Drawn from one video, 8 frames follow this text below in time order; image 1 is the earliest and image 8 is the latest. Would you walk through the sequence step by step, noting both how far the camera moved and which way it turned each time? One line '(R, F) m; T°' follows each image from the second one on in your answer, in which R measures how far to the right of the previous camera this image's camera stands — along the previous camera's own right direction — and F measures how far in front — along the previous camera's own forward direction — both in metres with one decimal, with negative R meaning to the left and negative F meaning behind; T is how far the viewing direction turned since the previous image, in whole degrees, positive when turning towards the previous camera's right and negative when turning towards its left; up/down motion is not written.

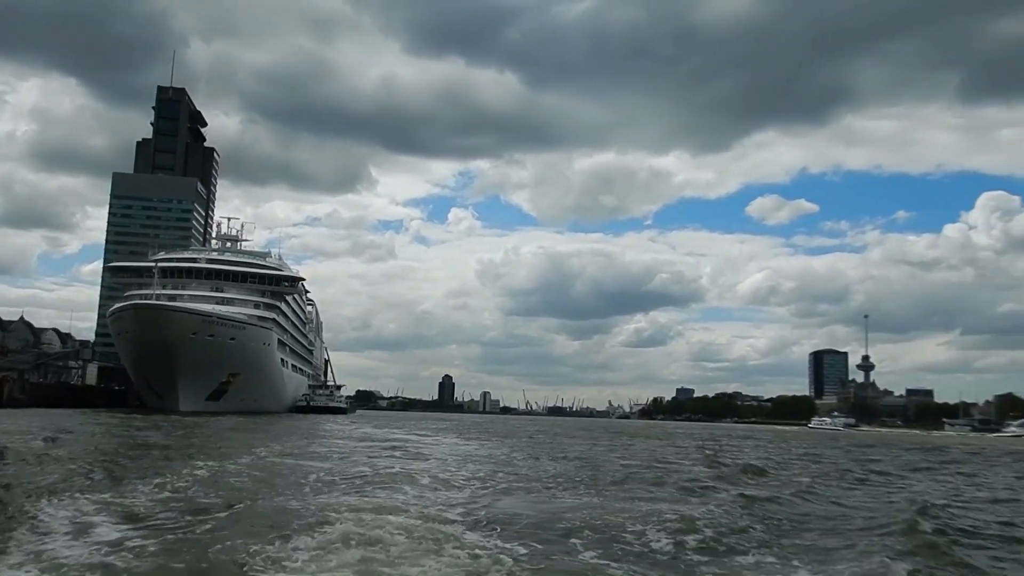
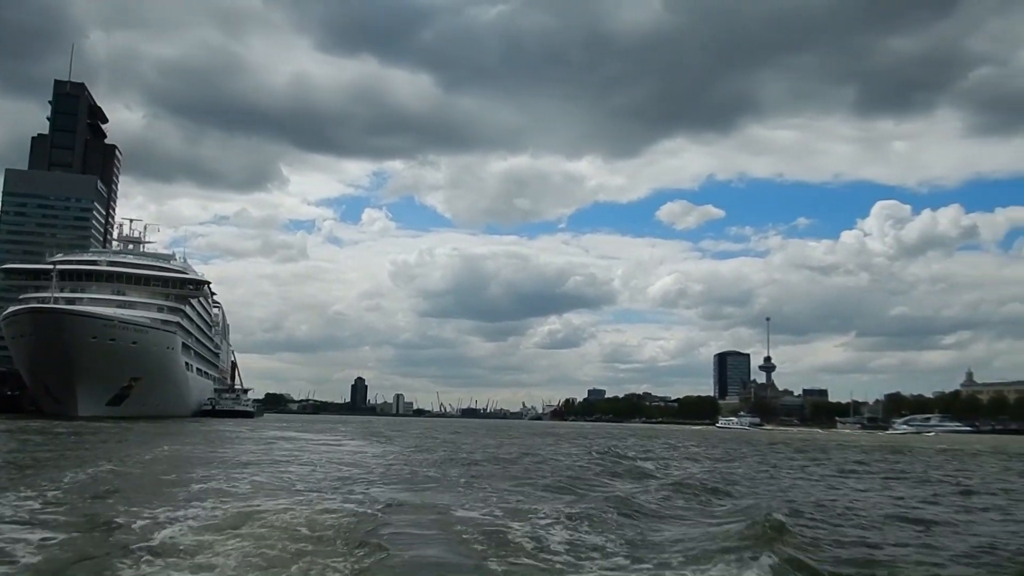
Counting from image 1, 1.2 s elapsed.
(-3.5, +0.6) m; +6°
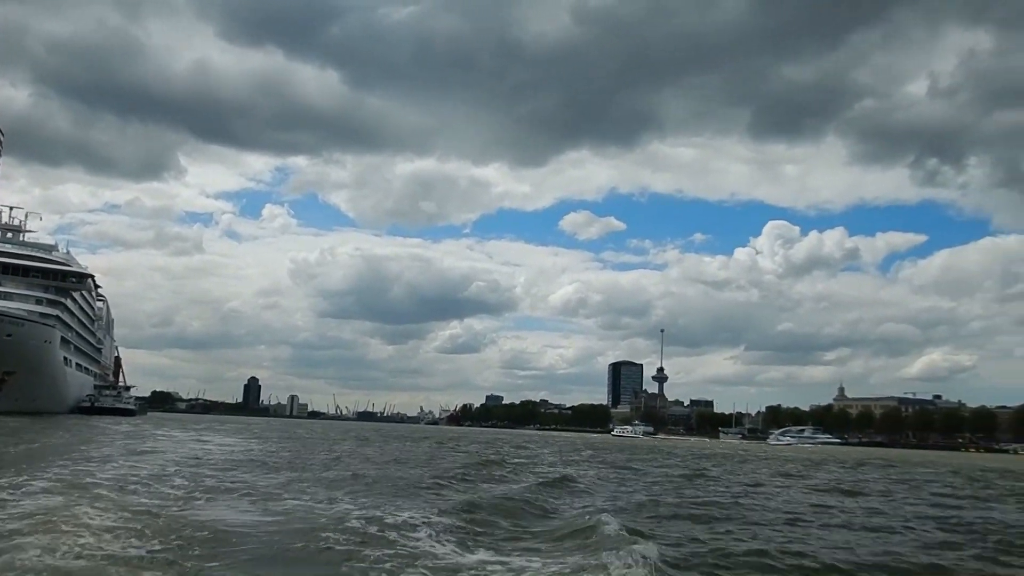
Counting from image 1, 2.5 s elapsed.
(-0.1, -3.7) m; +7°
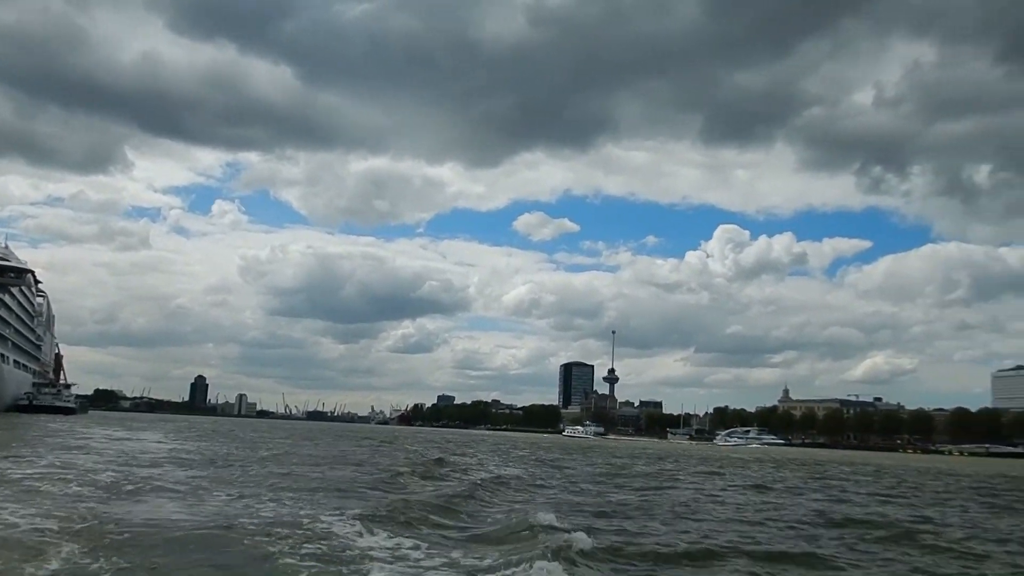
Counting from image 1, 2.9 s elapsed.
(-5.1, +2.0) m; +3°
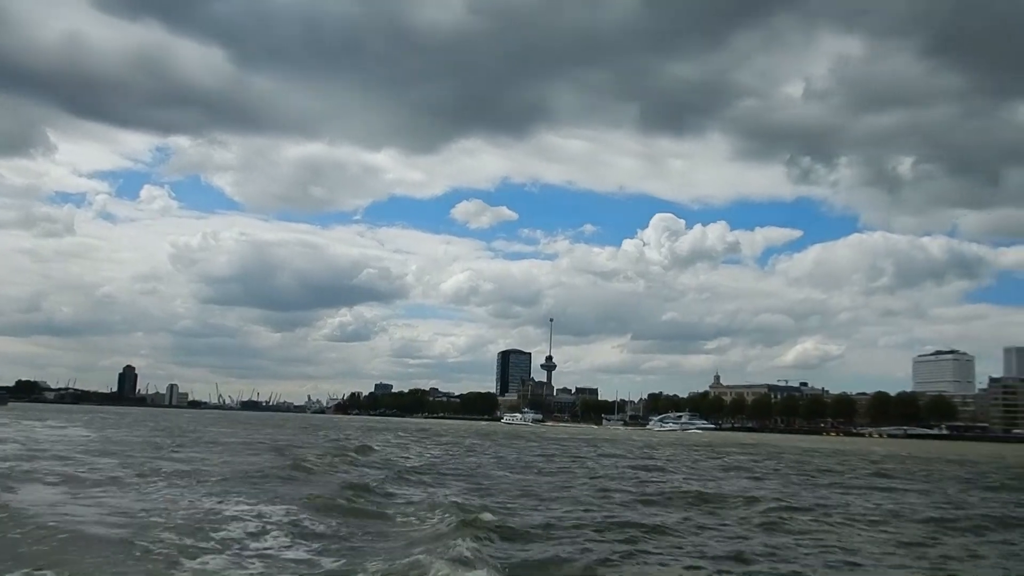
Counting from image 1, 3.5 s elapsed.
(+3.0, -2.6) m; +4°
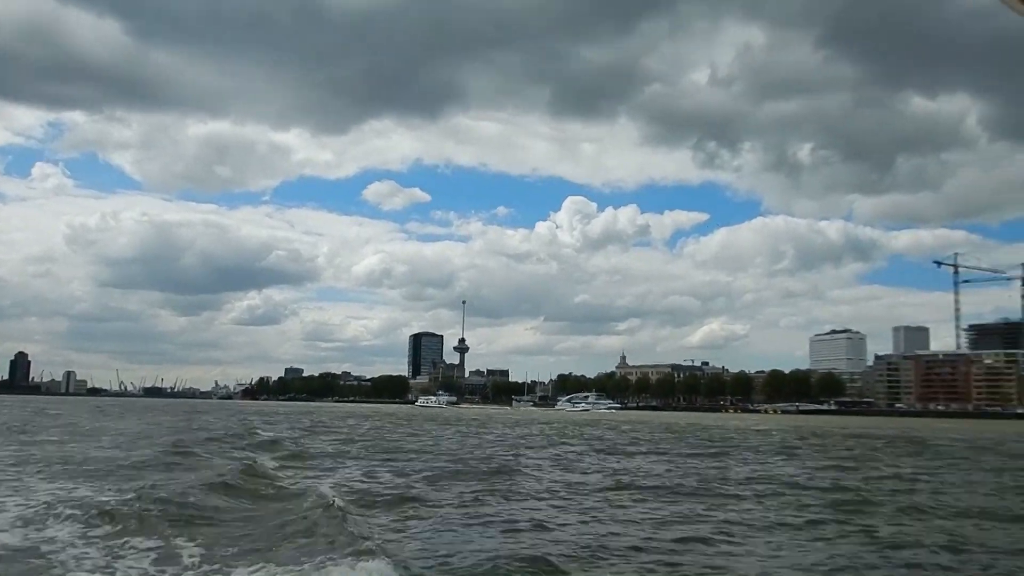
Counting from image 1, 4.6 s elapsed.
(+4.6, -2.9) m; +6°
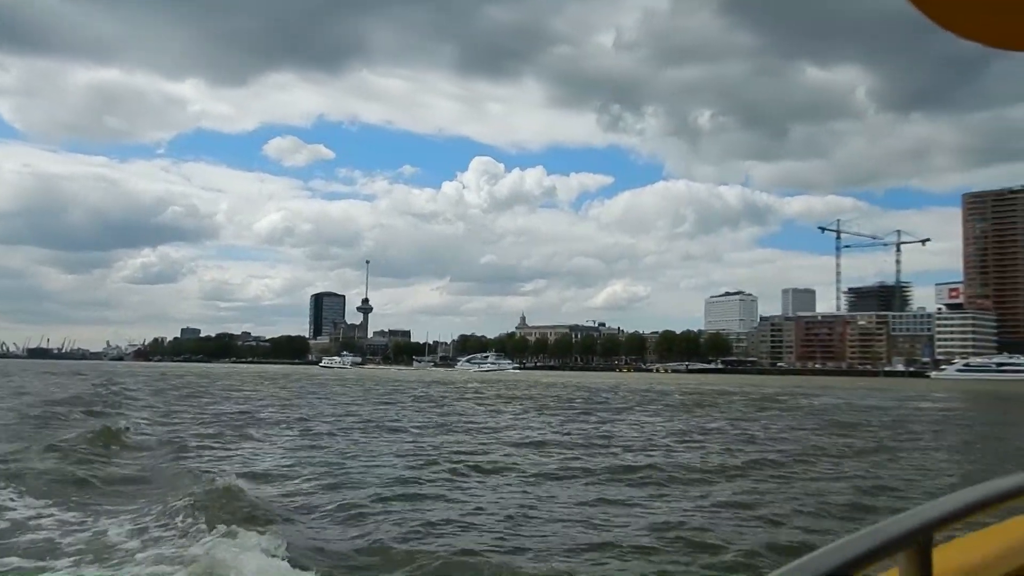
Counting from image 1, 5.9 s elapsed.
(+4.1, -2.3) m; +6°
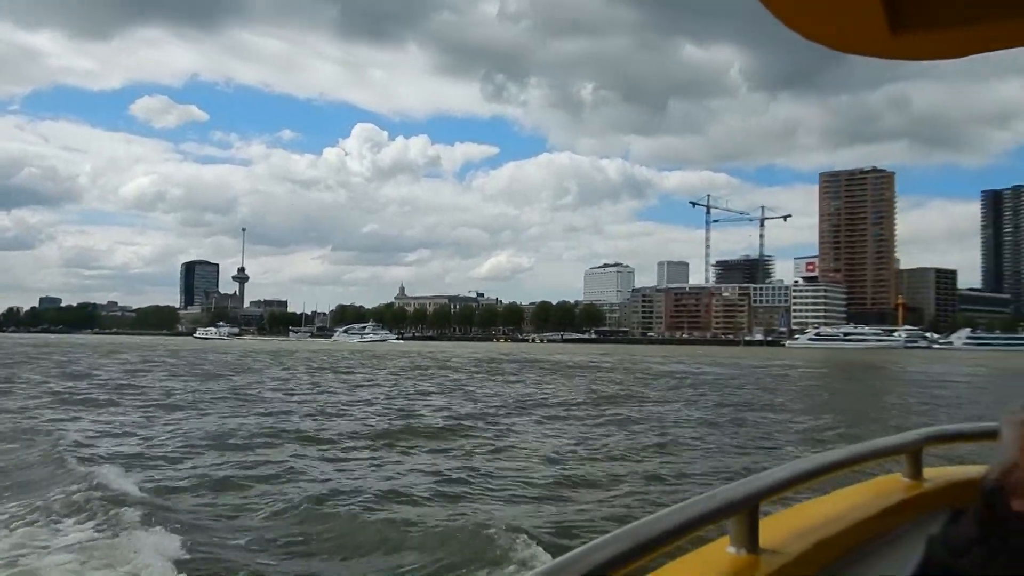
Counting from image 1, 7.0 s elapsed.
(+2.2, -1.9) m; +8°
